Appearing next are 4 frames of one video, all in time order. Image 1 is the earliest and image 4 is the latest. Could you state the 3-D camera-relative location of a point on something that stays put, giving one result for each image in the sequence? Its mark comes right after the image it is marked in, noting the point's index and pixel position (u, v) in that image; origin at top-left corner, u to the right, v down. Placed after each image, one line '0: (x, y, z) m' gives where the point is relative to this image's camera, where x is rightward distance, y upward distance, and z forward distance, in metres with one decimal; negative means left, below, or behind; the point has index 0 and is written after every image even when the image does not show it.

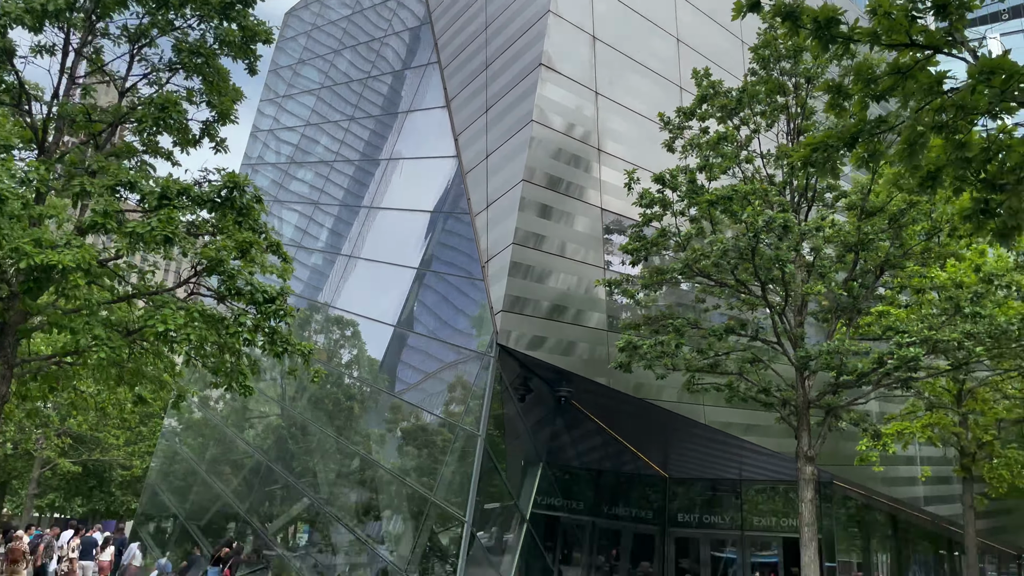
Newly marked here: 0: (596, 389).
0: (+1.5, -1.9, +14.6) m
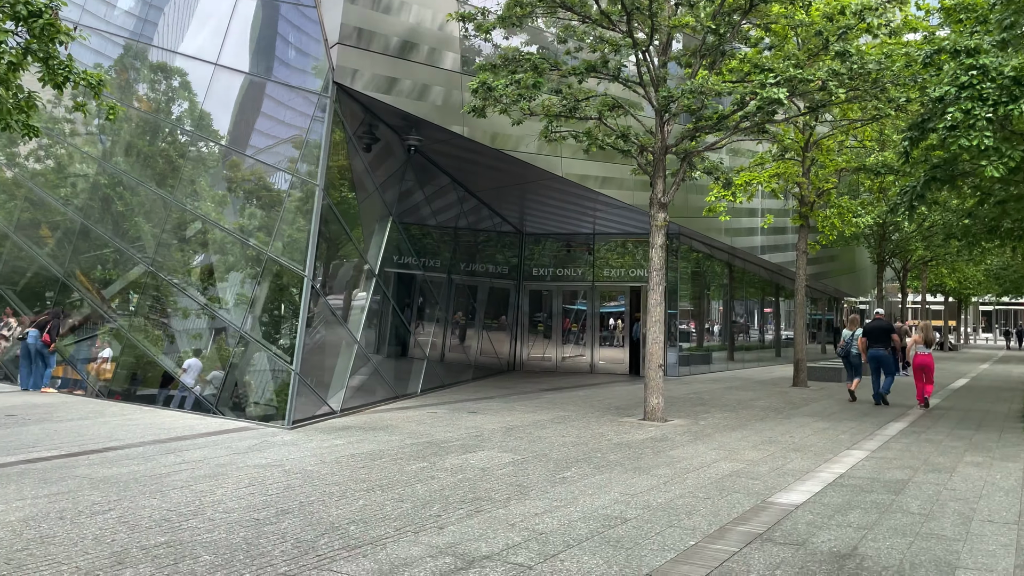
0: (-1.0, +2.5, +13.6) m
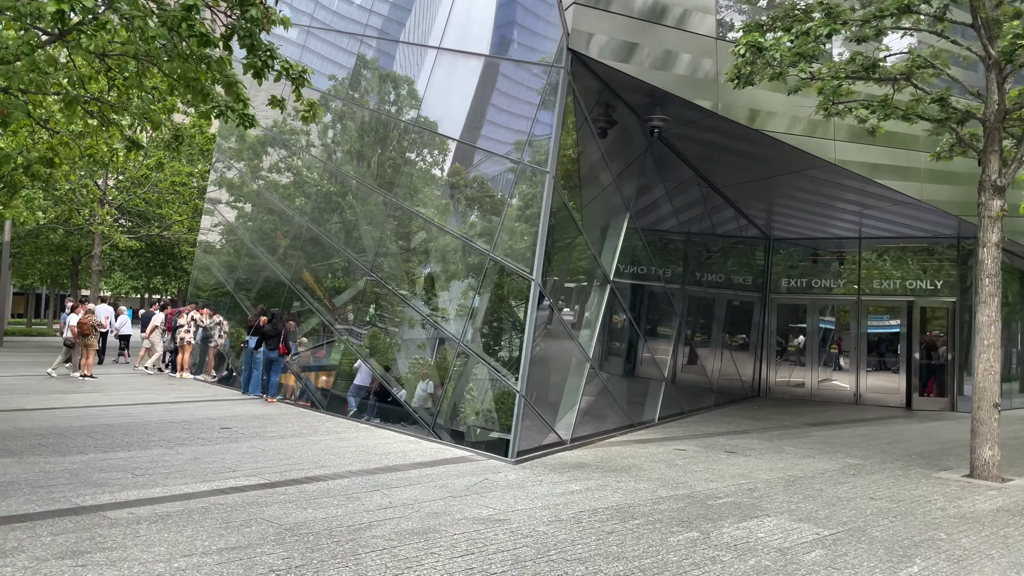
0: (+2.7, +2.4, +11.5) m
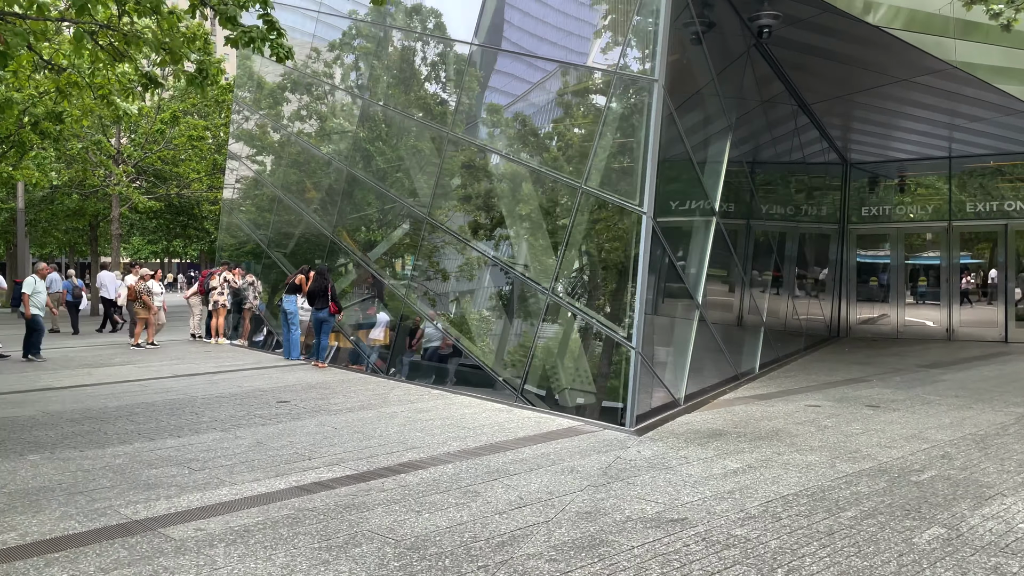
0: (+3.6, +3.2, +9.8) m
